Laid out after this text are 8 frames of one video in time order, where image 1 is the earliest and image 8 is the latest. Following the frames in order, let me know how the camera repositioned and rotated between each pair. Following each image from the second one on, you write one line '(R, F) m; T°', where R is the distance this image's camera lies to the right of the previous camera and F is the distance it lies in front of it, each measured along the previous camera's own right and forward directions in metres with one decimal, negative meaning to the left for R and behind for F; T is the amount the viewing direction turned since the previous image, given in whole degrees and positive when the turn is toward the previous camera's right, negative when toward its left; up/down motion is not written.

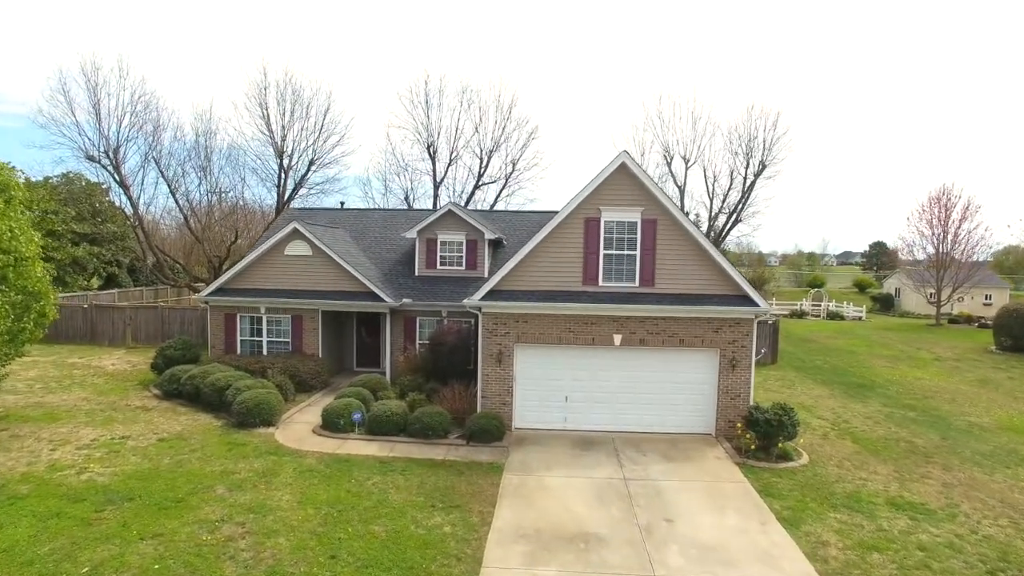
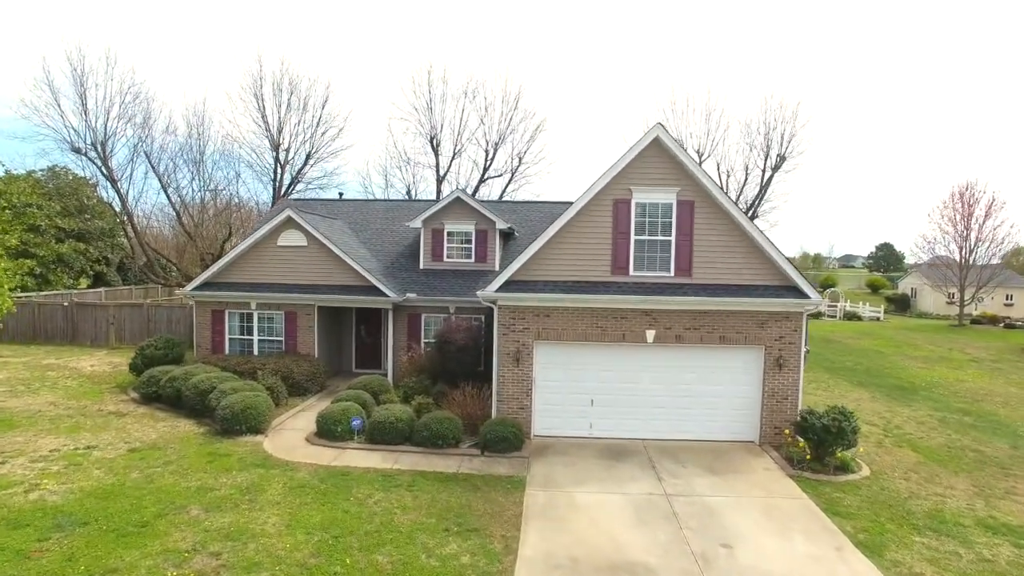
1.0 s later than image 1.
(-0.4, +1.6) m; 0°
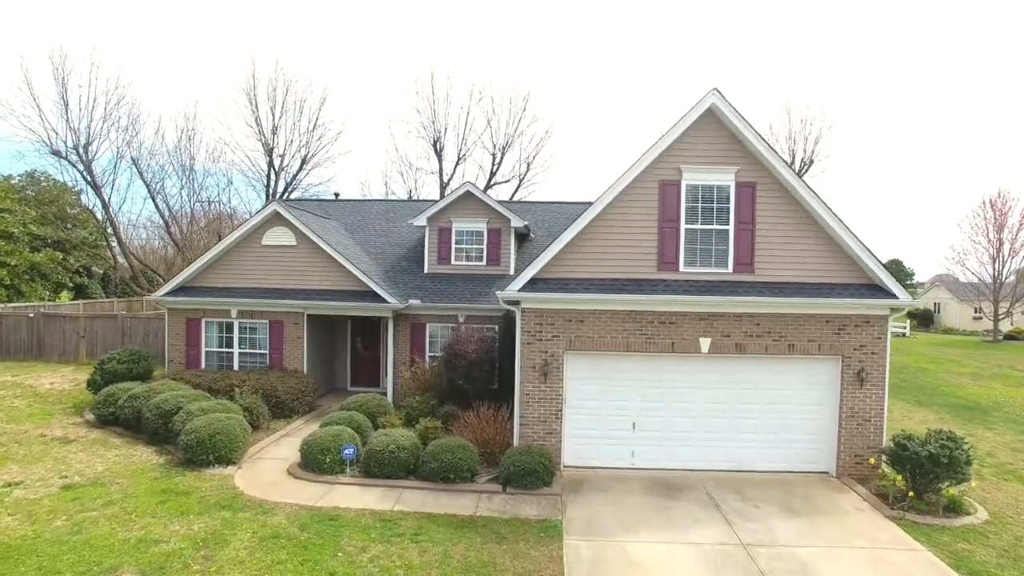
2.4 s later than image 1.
(-0.5, +2.2) m; 0°
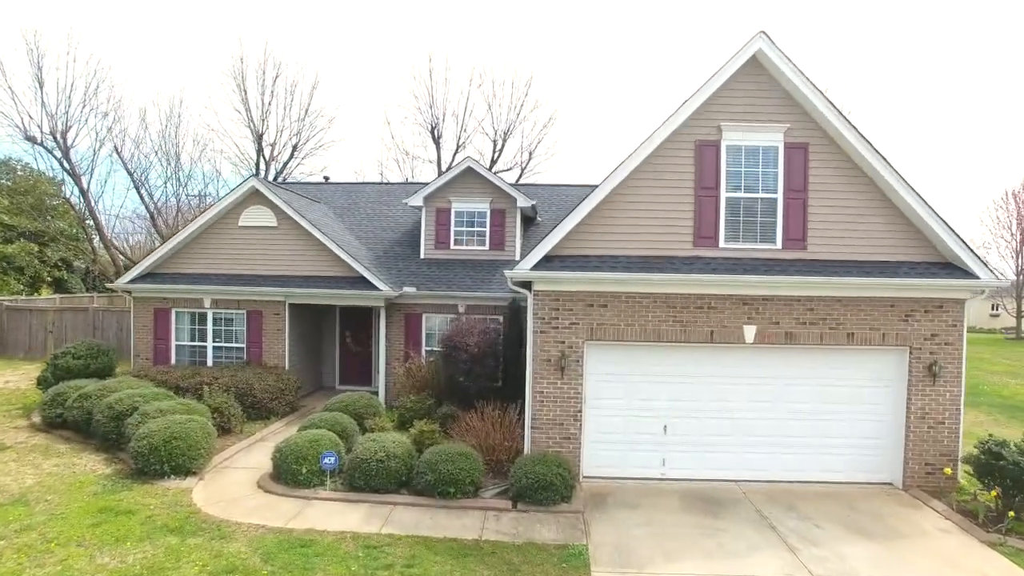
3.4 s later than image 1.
(-0.2, +1.6) m; 0°
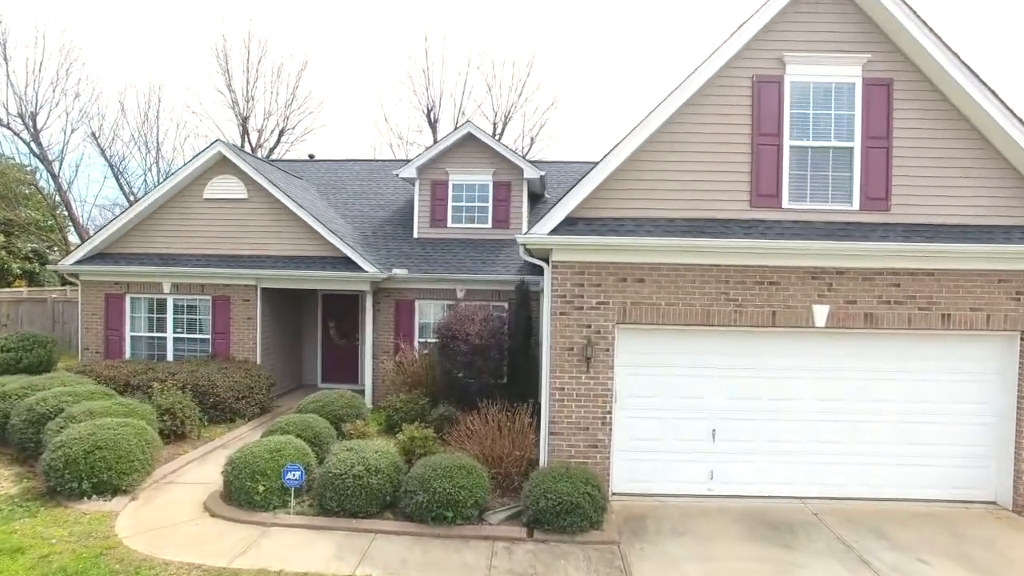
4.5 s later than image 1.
(-0.2, +1.8) m; 0°
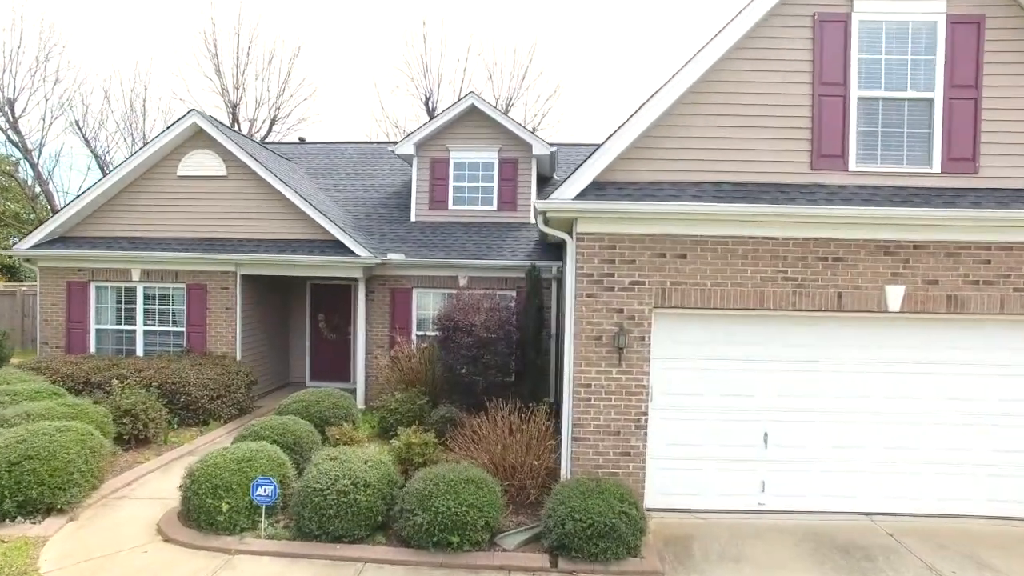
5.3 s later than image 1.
(-0.2, +1.2) m; 0°
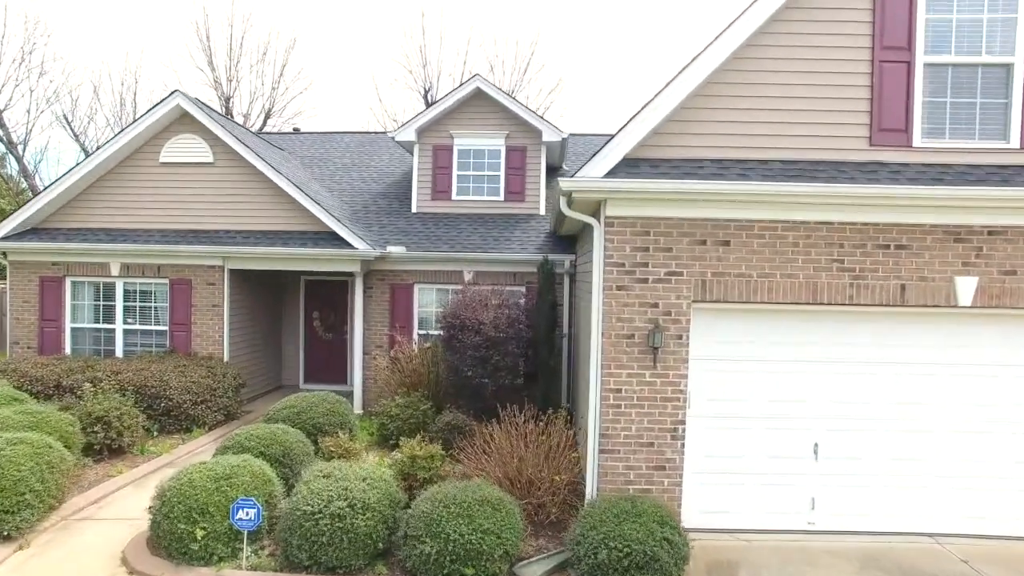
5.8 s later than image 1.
(-0.2, +0.8) m; 0°
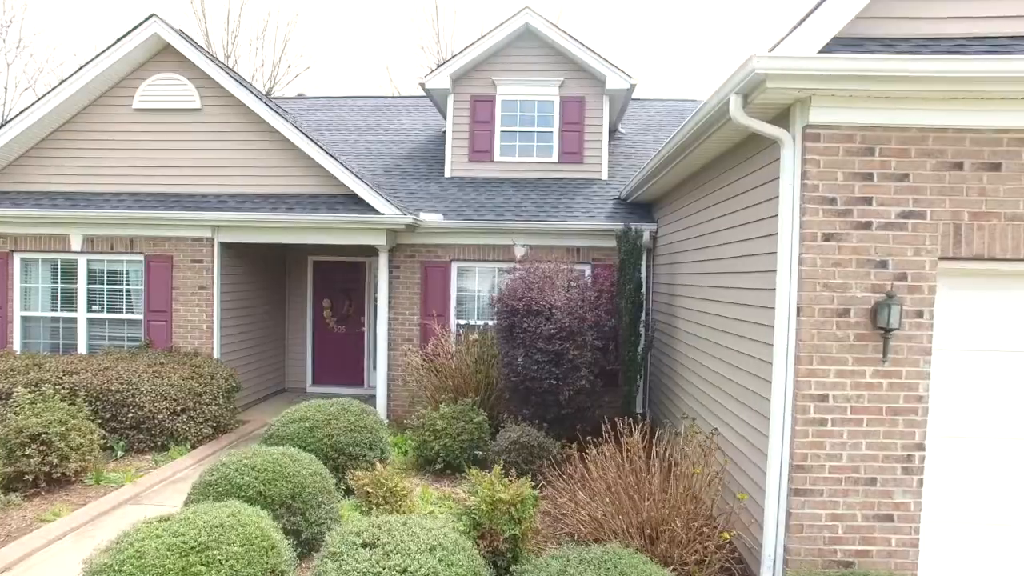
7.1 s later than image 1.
(-0.8, +2.0) m; 0°
